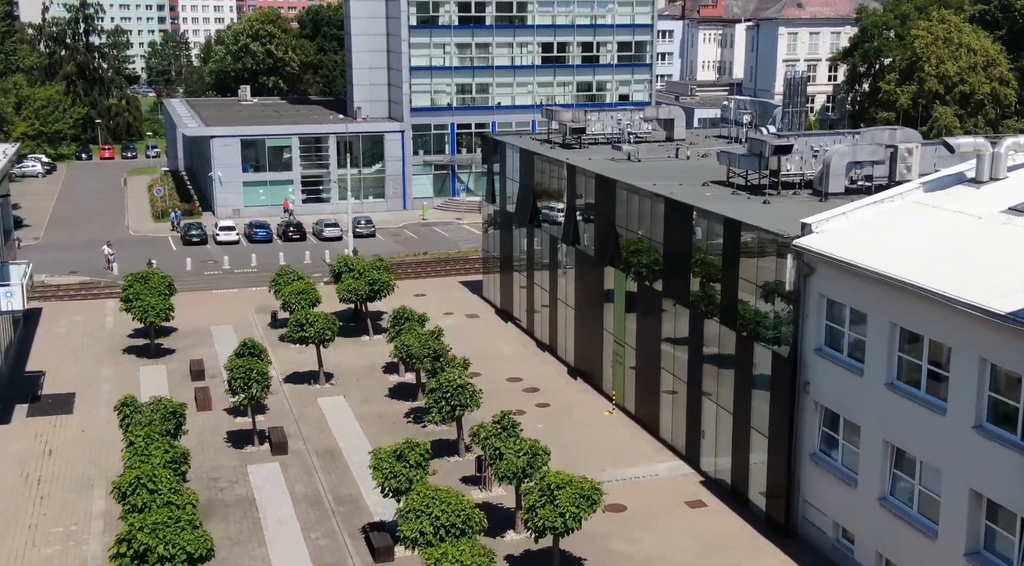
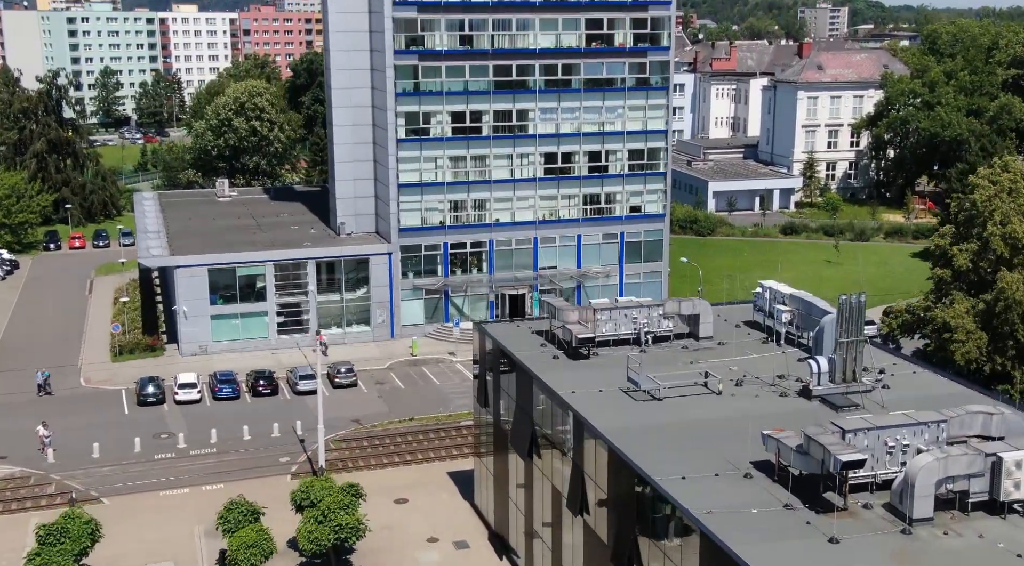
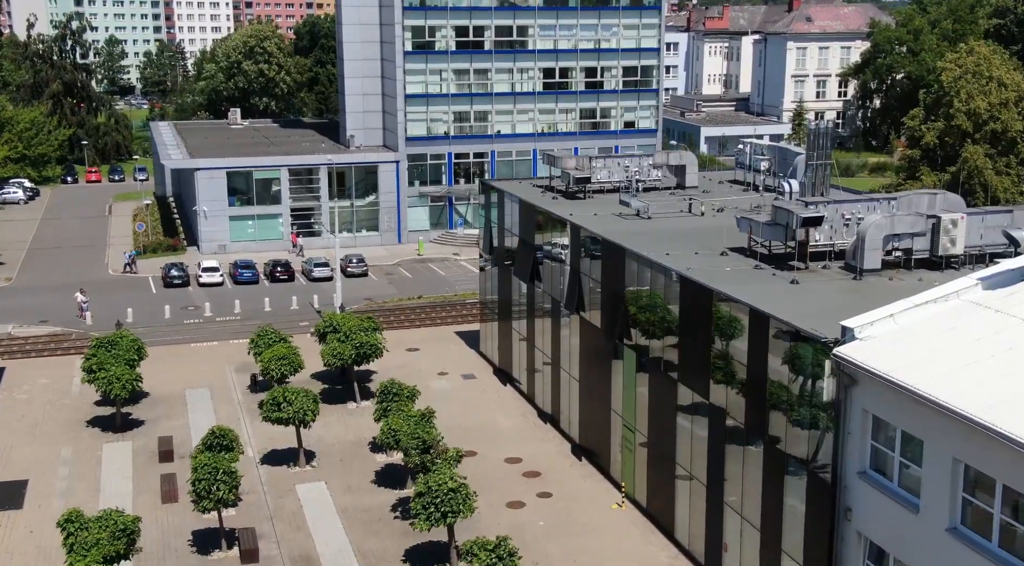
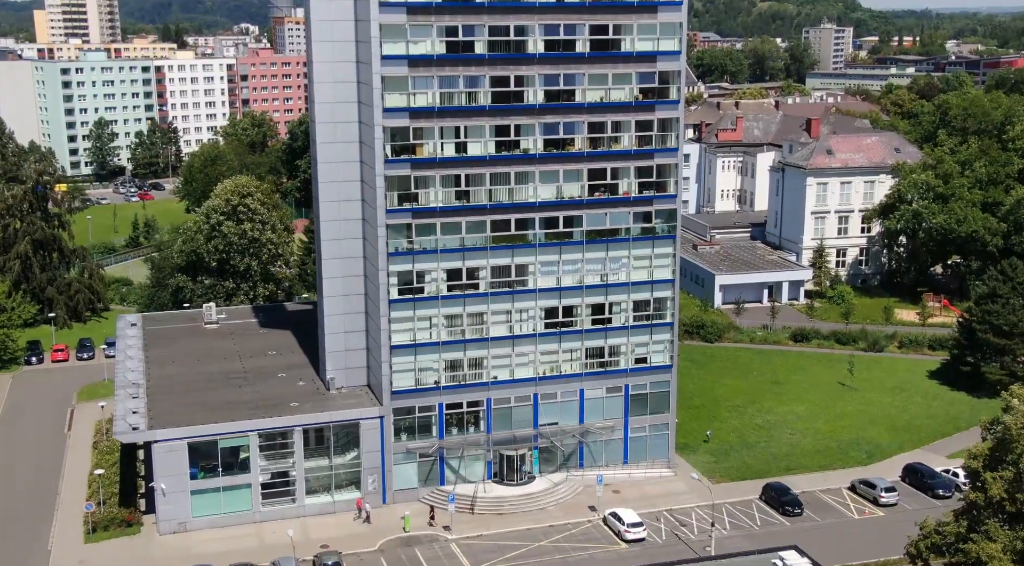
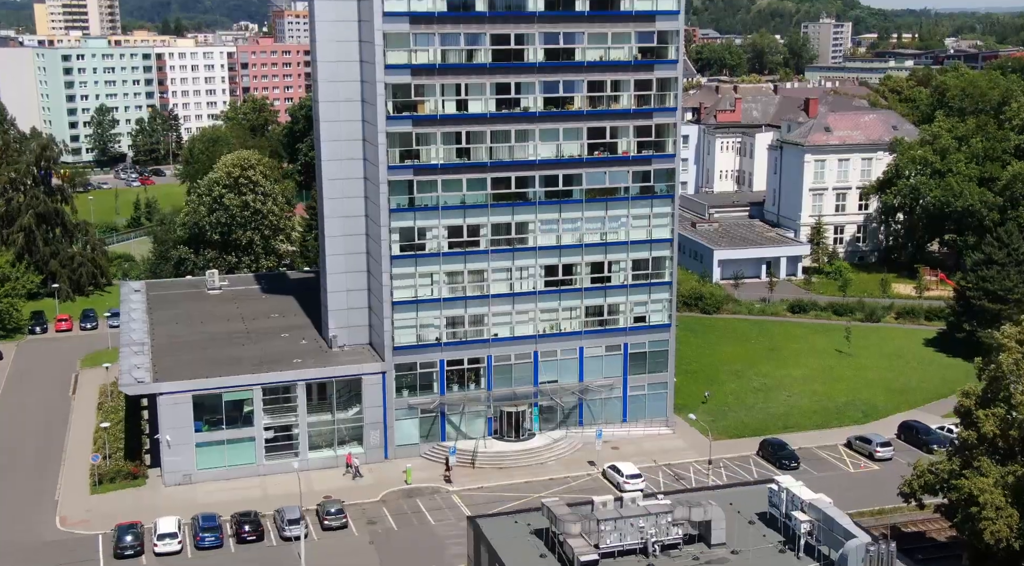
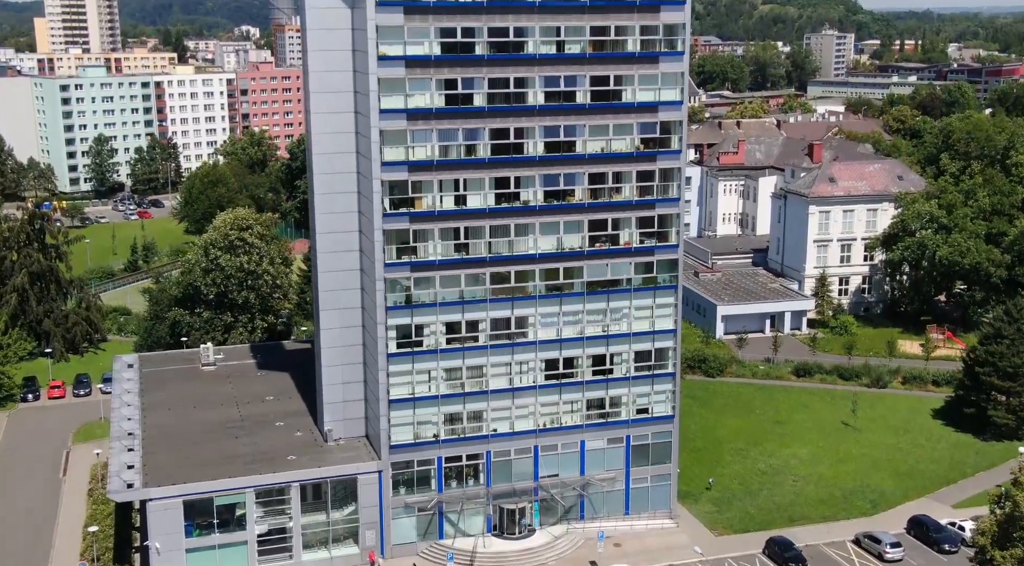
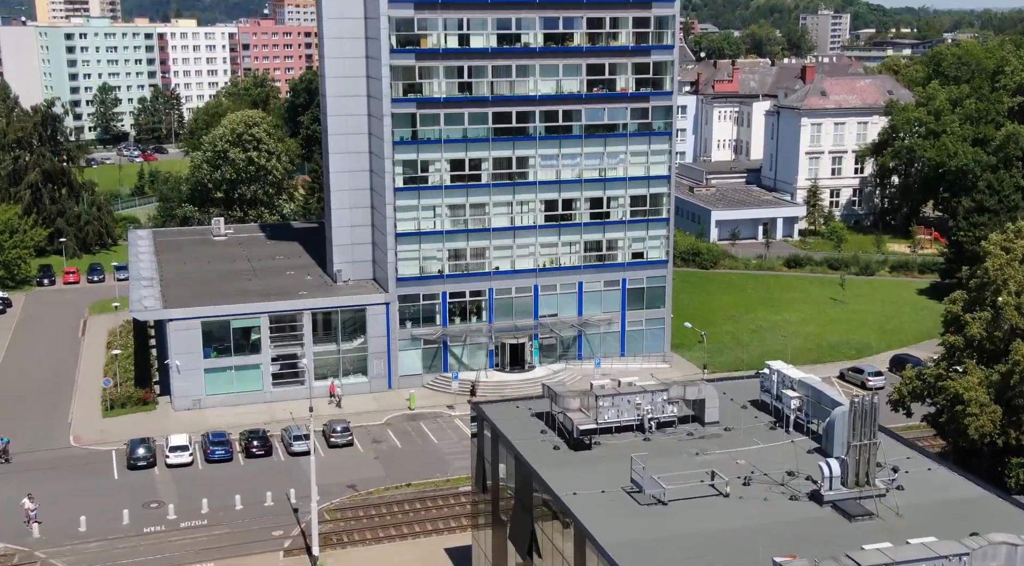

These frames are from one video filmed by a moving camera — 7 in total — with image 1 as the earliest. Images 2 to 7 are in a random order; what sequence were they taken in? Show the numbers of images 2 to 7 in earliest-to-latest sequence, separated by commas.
3, 2, 7, 5, 4, 6
